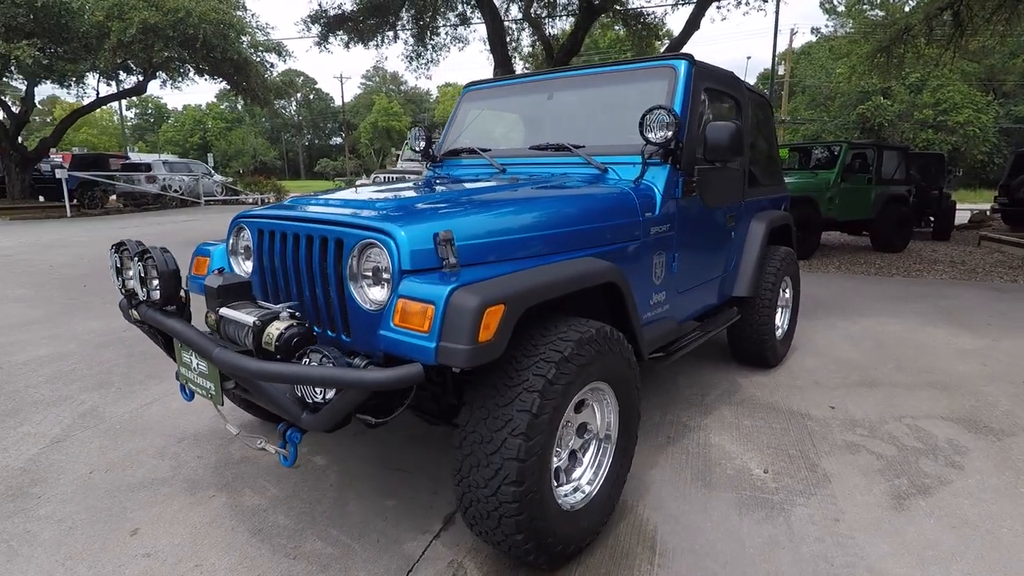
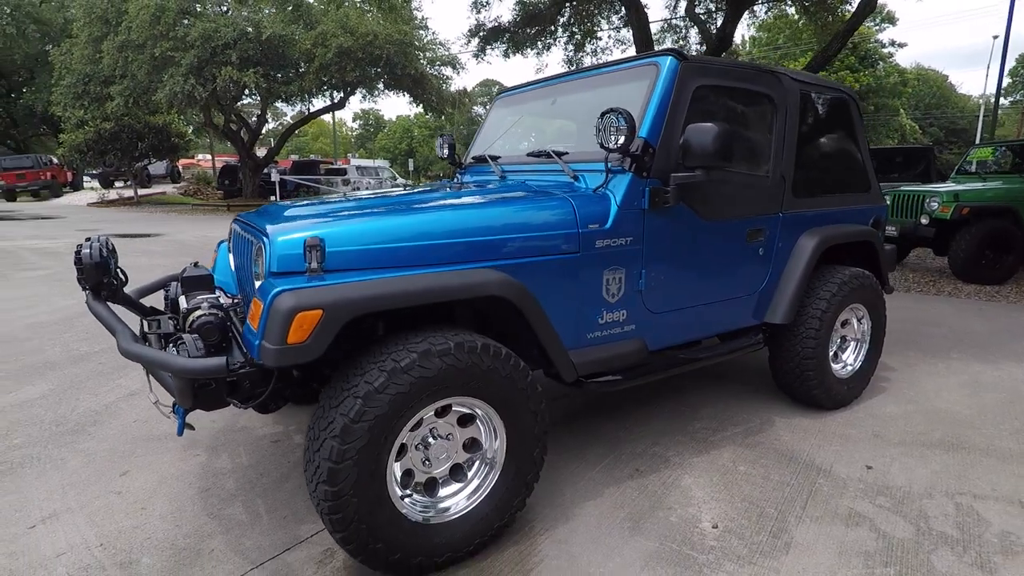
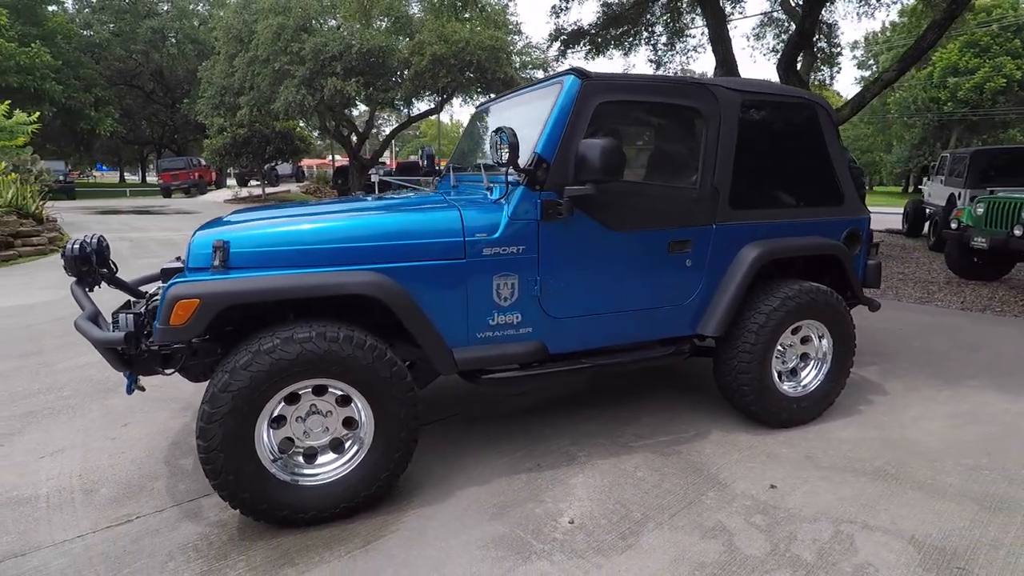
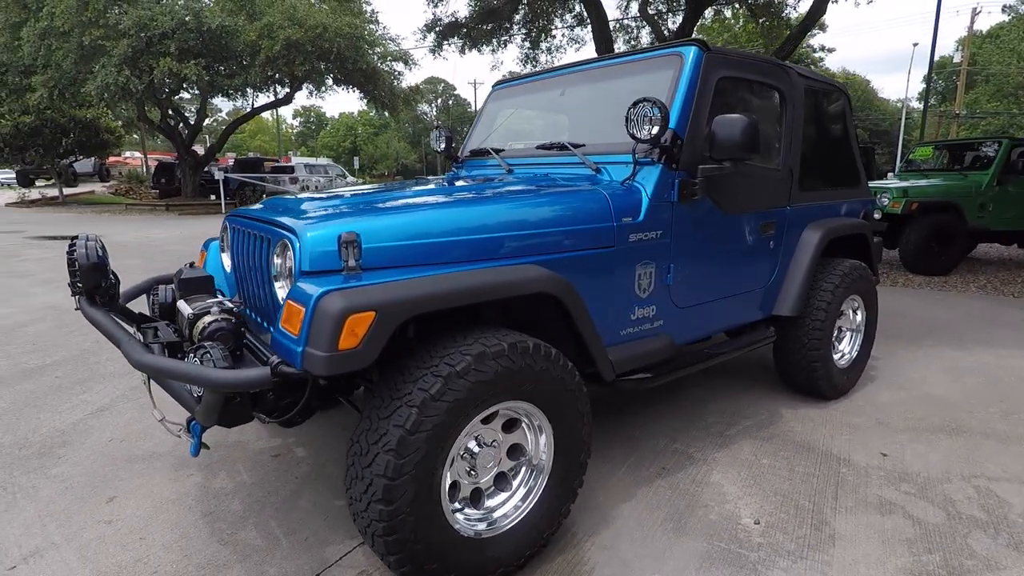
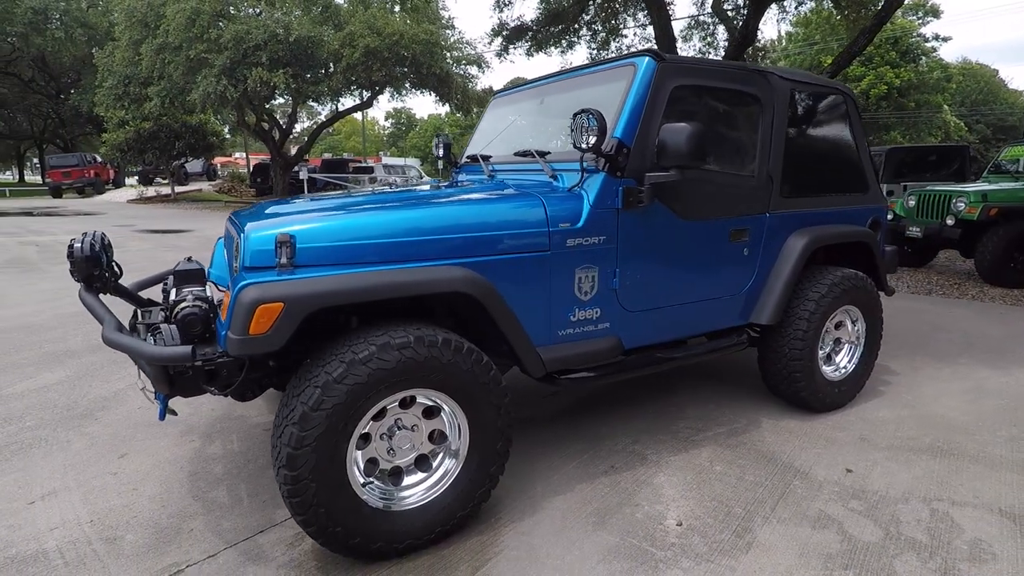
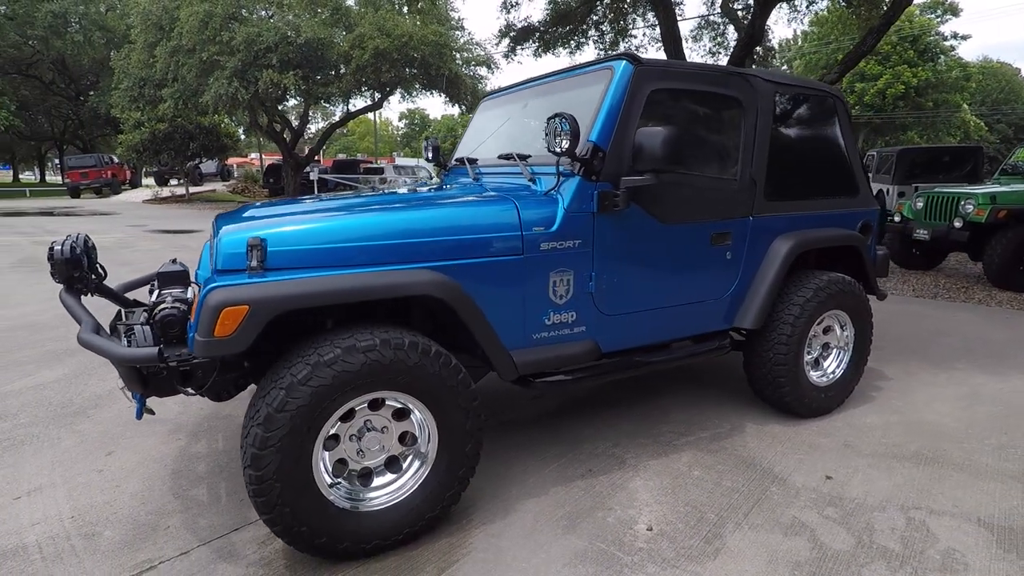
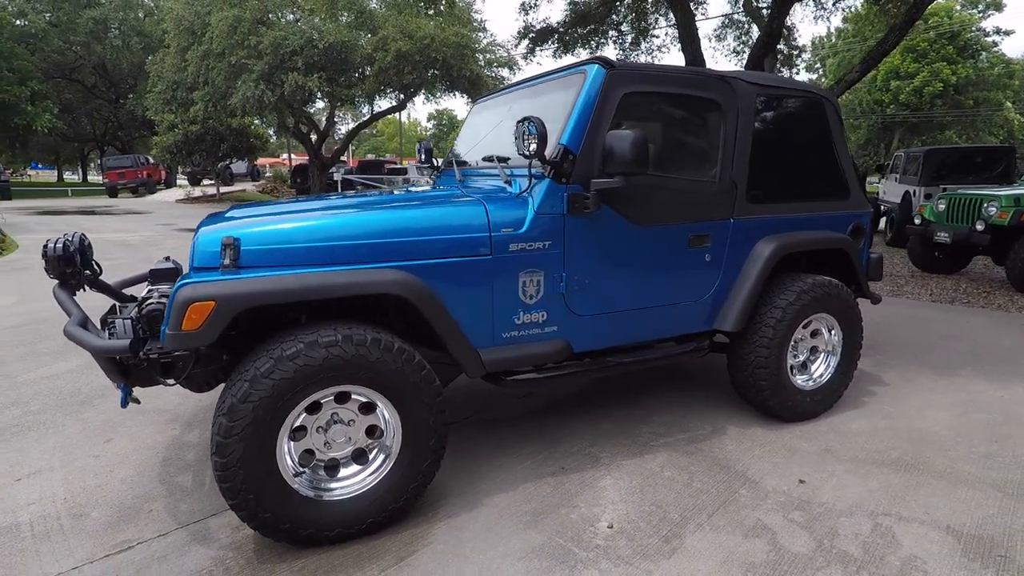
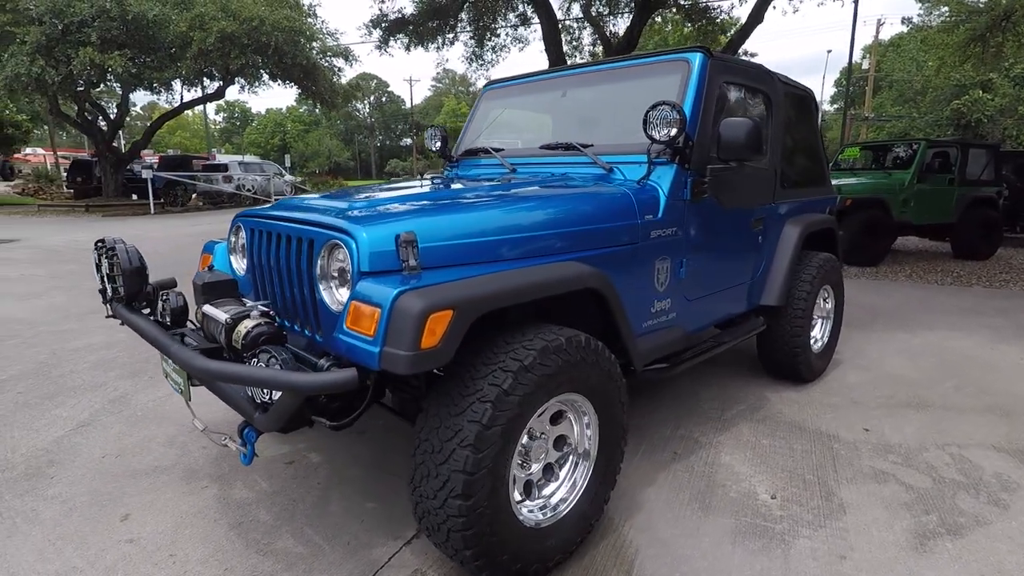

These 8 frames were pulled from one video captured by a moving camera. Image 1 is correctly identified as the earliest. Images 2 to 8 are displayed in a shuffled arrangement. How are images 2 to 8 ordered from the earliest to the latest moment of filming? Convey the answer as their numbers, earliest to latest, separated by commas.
8, 4, 2, 5, 6, 7, 3
